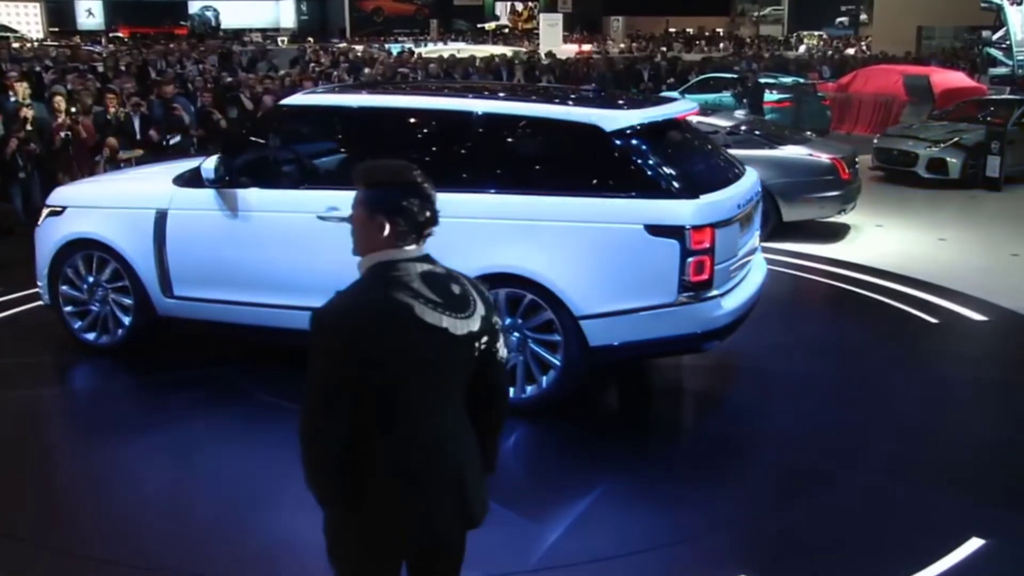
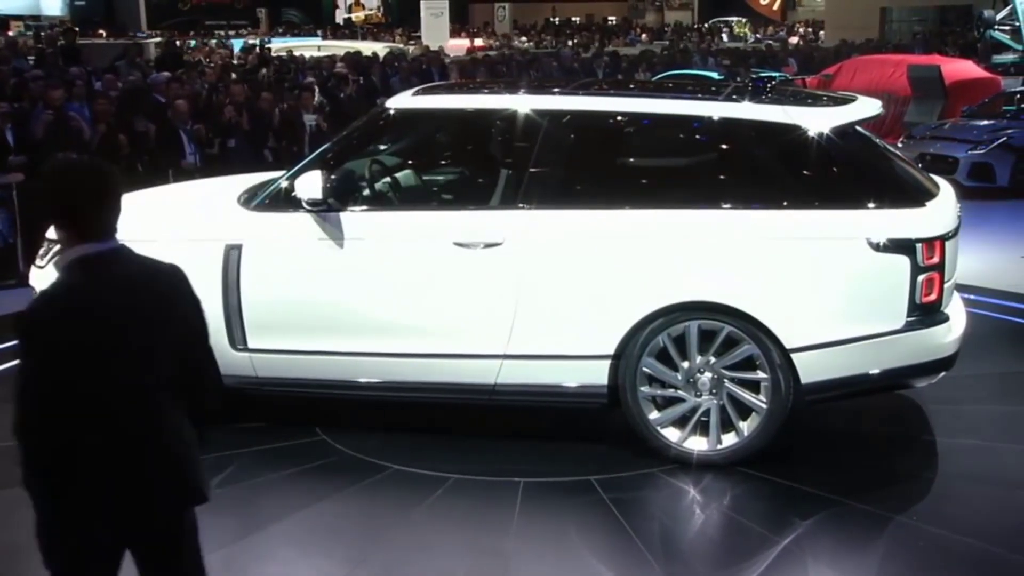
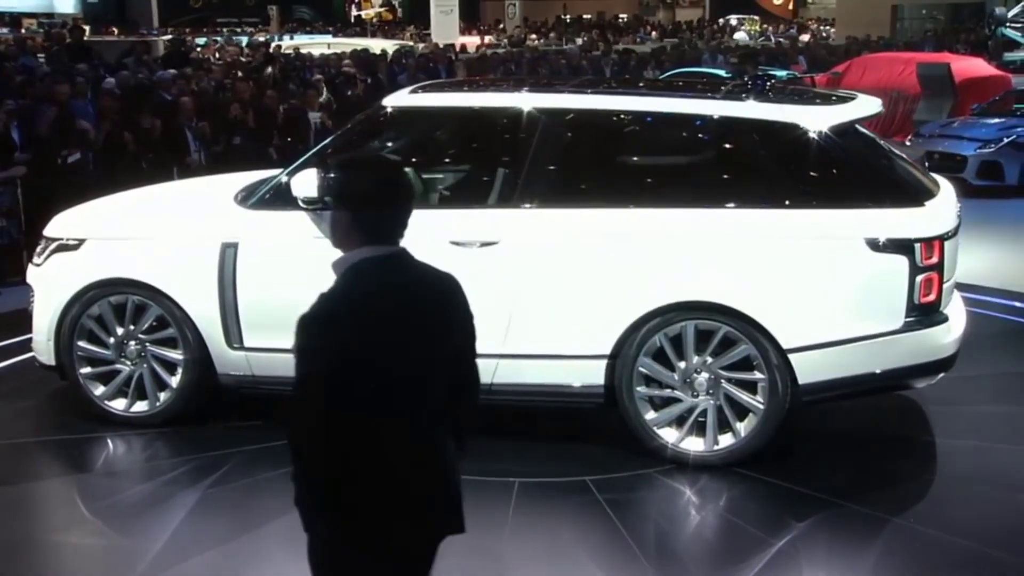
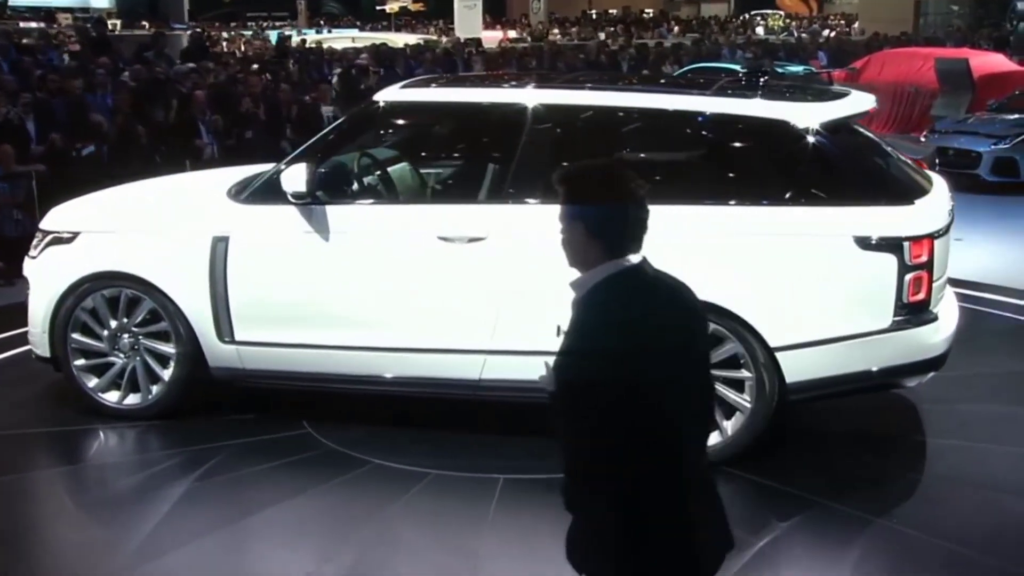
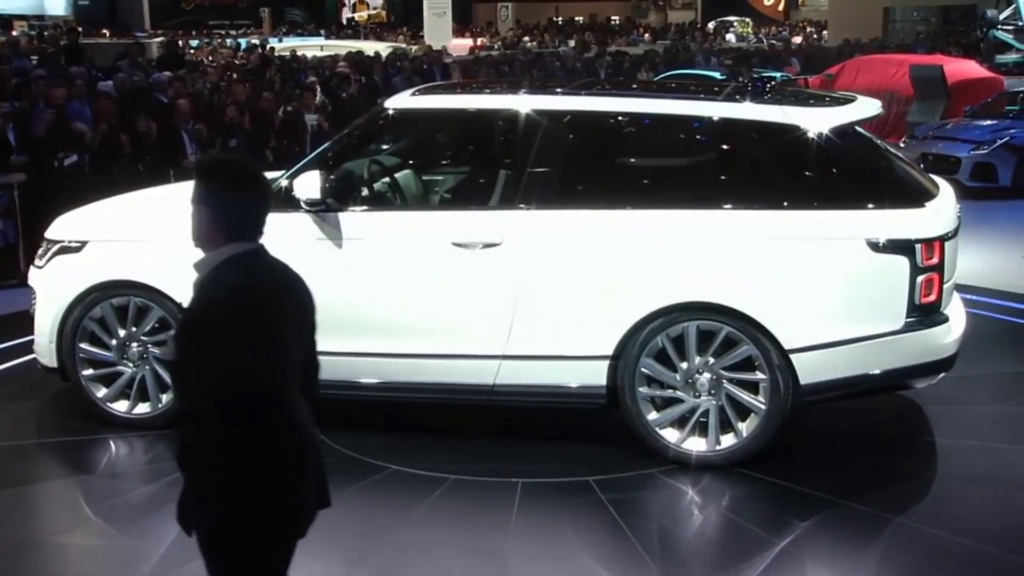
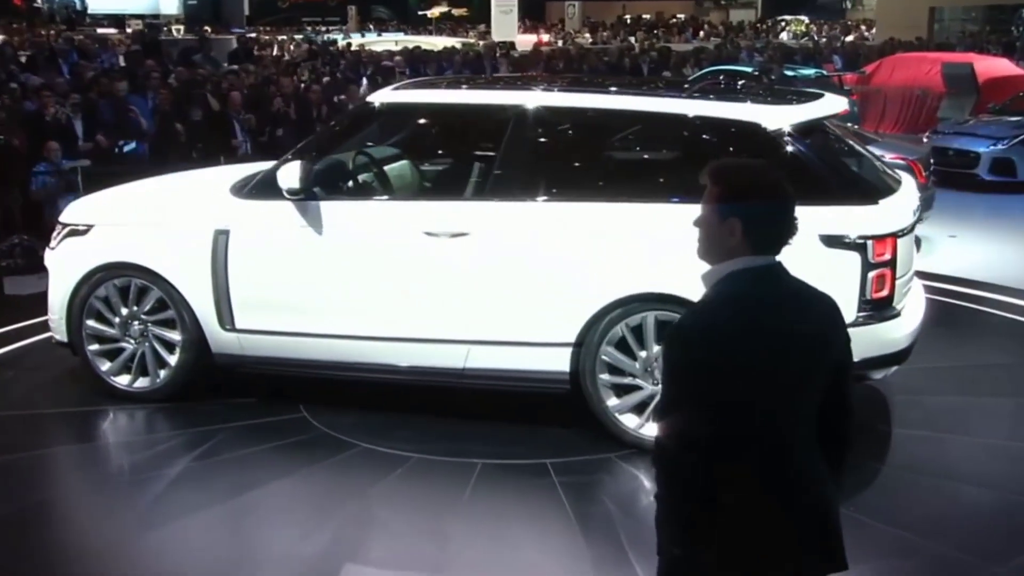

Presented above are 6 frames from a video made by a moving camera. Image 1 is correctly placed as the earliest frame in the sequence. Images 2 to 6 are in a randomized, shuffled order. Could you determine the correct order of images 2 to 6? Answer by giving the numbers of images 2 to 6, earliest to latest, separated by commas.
6, 4, 3, 5, 2
